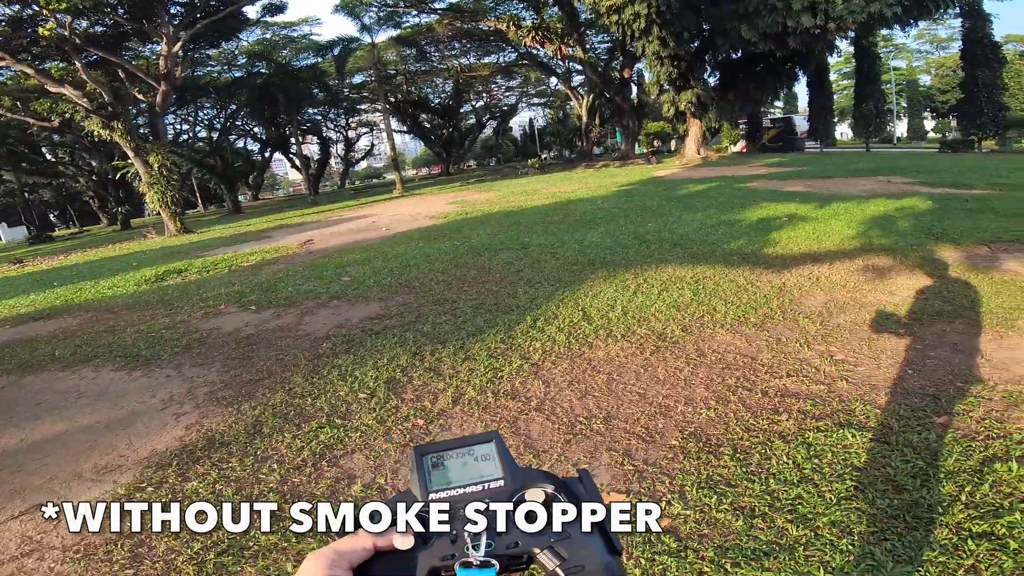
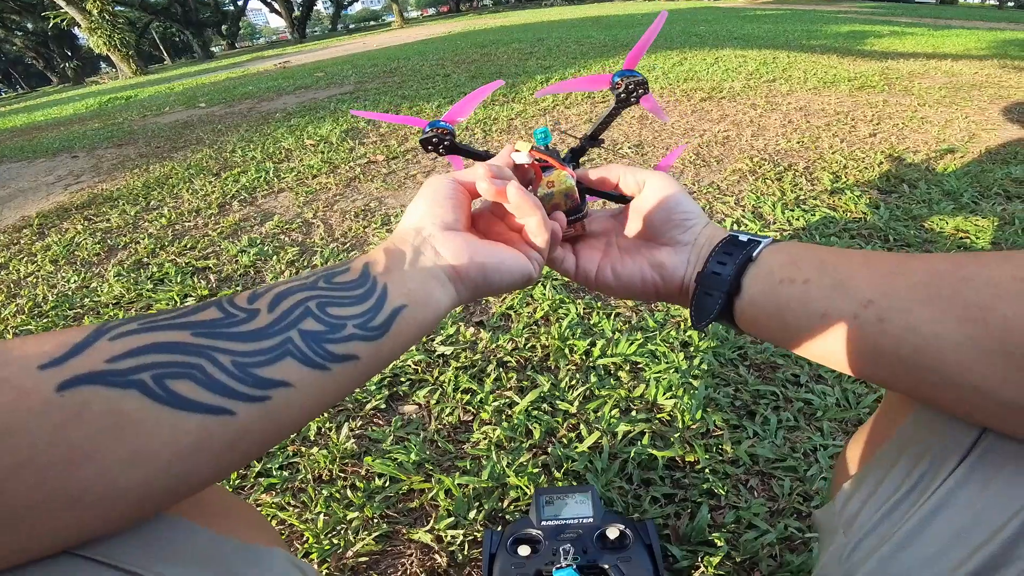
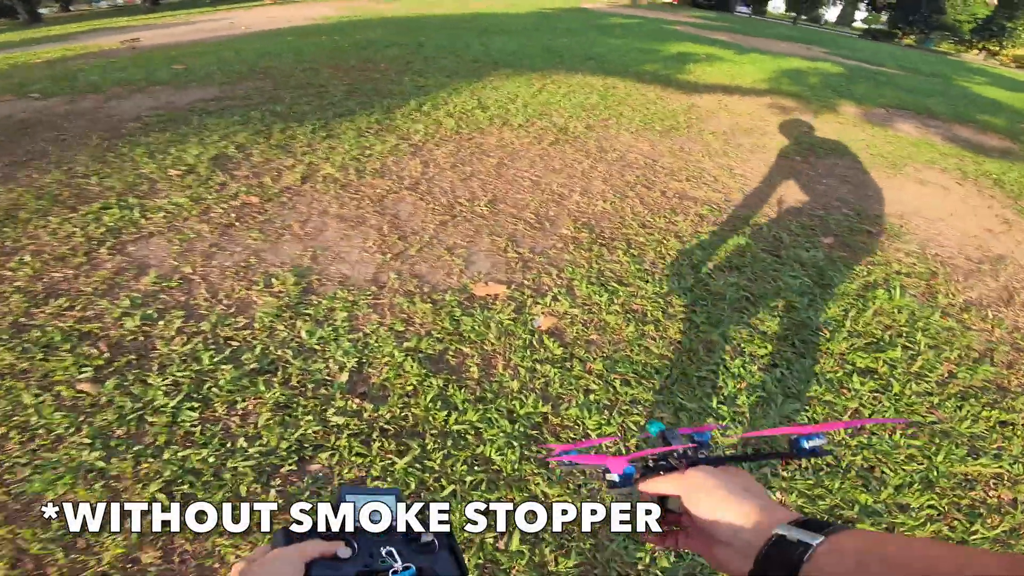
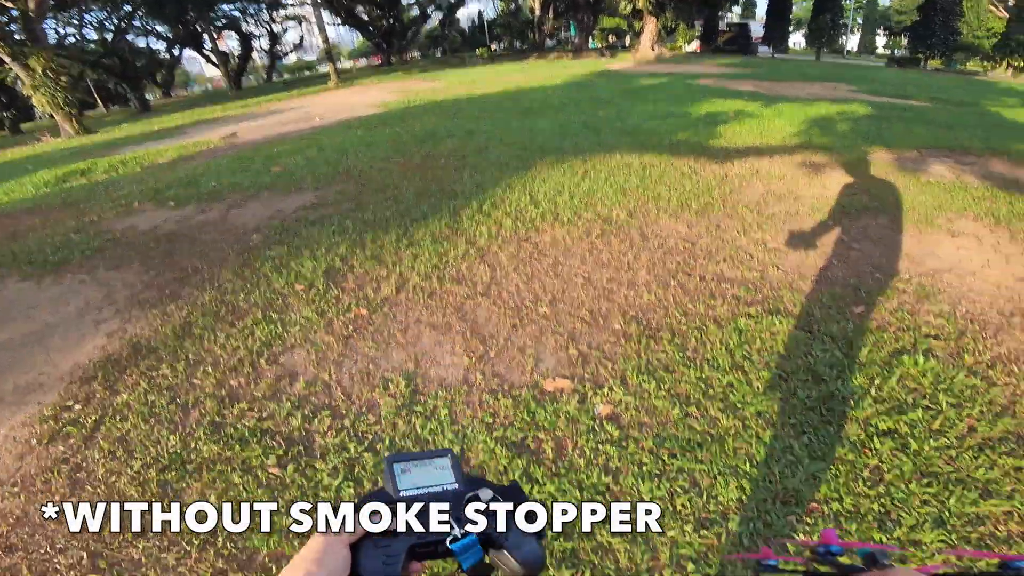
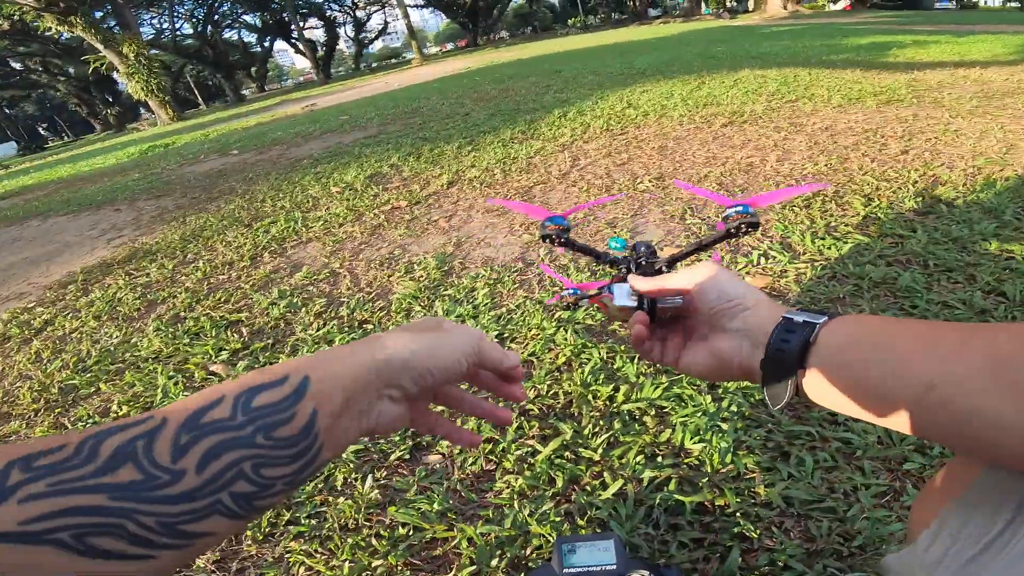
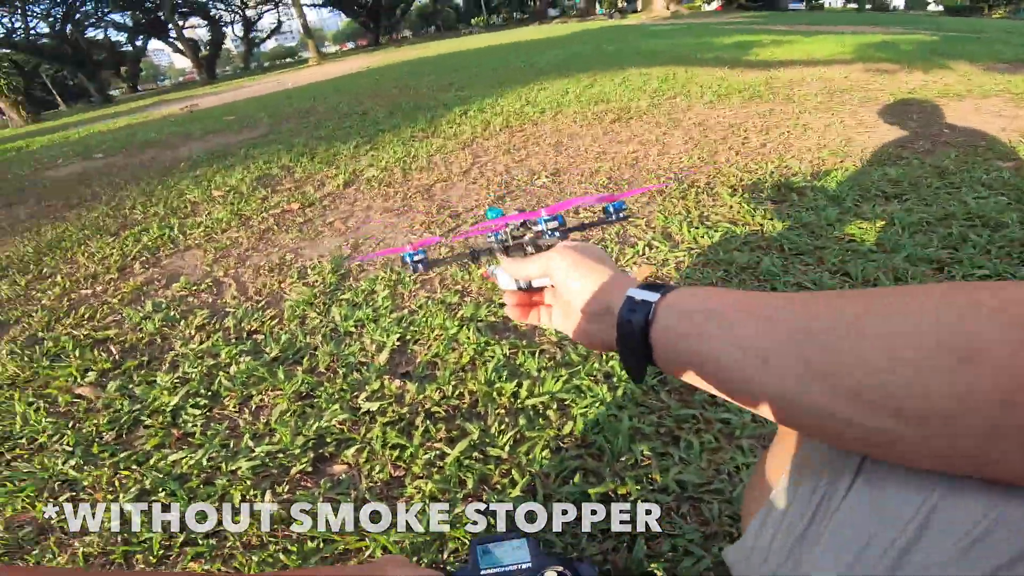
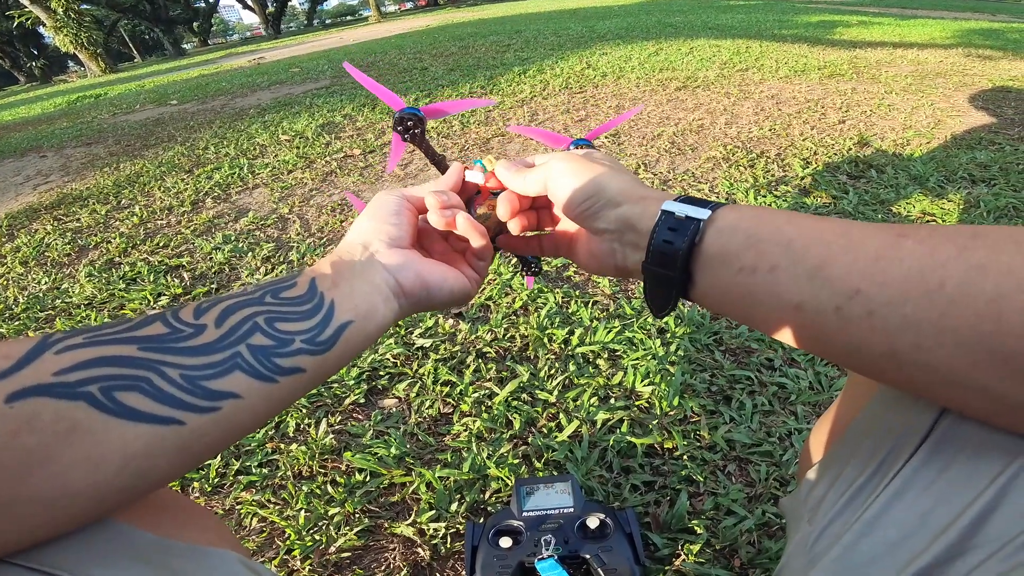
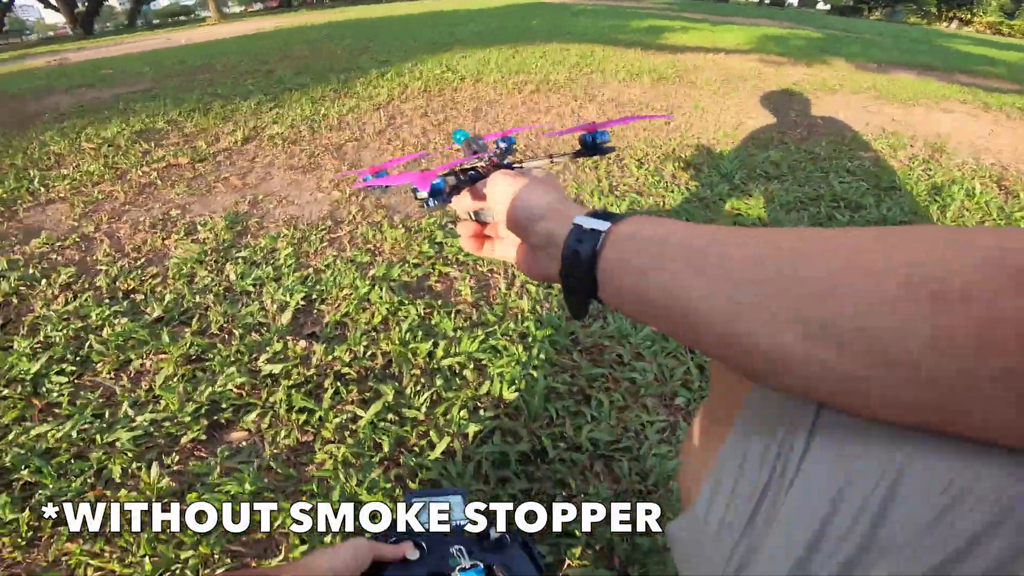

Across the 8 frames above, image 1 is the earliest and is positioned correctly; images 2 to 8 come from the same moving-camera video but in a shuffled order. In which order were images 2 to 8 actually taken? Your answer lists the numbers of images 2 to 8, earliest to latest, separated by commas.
4, 3, 8, 6, 5, 2, 7
